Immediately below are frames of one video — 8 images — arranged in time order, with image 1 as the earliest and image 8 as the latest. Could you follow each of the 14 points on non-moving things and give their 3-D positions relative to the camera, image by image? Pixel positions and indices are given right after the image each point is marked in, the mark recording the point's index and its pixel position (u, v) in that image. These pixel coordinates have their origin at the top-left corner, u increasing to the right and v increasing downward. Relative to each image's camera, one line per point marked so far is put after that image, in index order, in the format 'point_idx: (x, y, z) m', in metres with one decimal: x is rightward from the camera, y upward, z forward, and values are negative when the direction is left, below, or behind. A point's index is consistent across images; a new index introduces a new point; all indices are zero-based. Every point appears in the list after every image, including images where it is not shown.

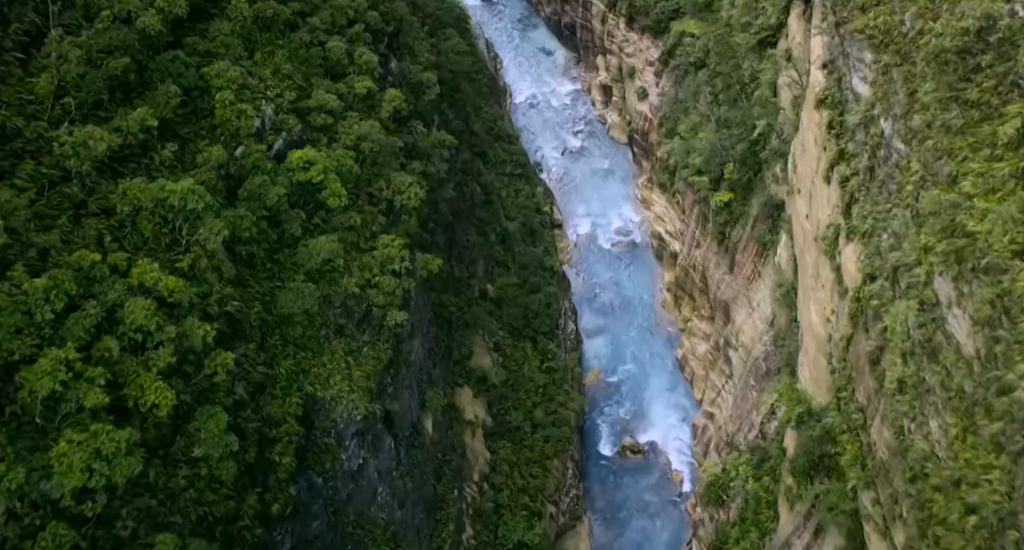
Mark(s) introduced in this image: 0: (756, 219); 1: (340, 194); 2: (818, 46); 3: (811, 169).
0: (+5.6, +1.4, +19.7) m
1: (-2.6, +1.1, +13.0) m
2: (+5.5, +4.0, +15.5) m
3: (+5.3, +1.9, +15.3) m
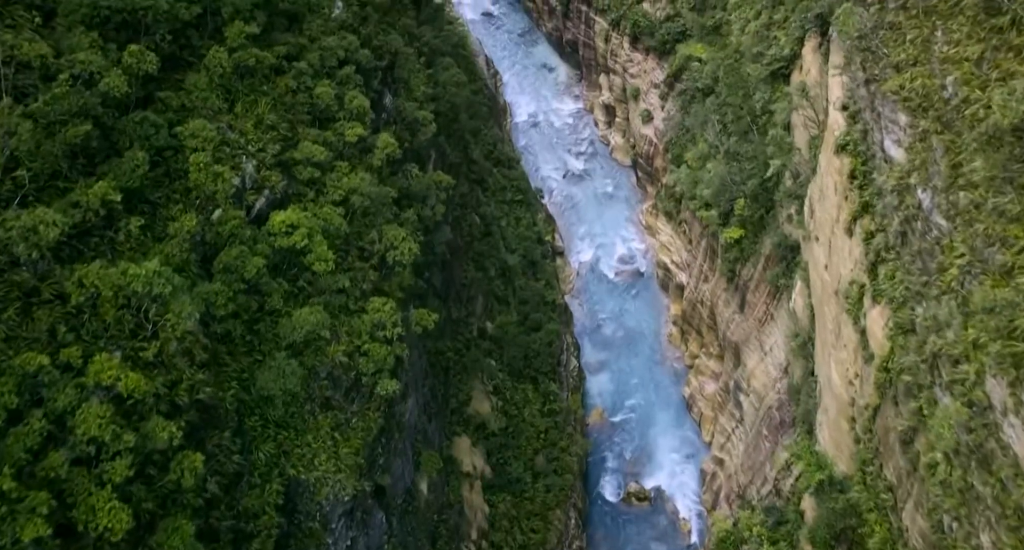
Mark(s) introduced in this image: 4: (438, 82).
0: (+5.6, +0.4, +18.8) m
1: (-2.6, +0.2, +12.1) m
2: (+5.5, +3.1, +14.6) m
3: (+5.3, +1.0, +14.4) m
4: (-1.7, +4.4, +19.5) m
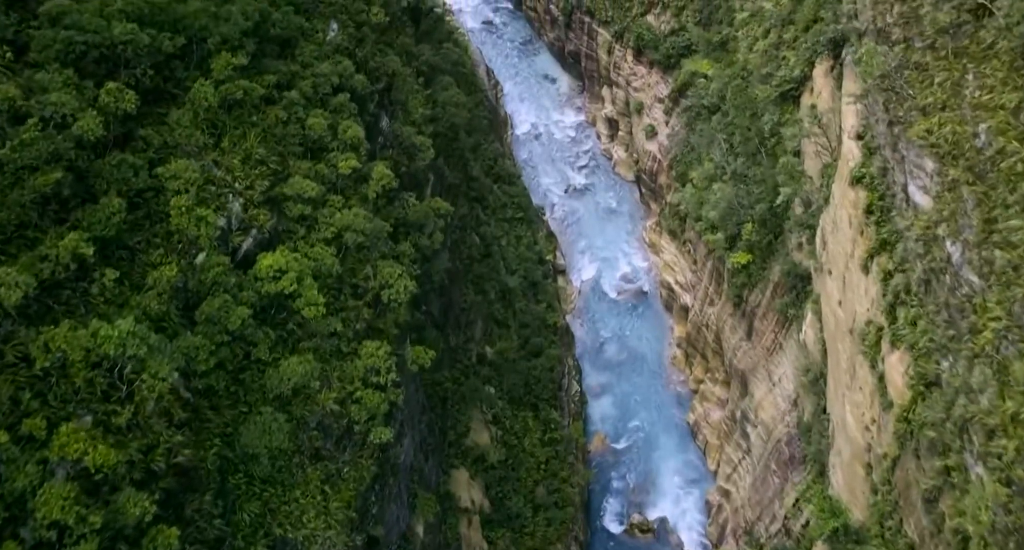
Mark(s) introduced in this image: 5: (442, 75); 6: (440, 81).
0: (+5.6, -0.2, +18.2) m
1: (-2.6, -0.4, +11.5) m
2: (+5.6, +2.5, +14.0) m
3: (+5.3, +0.4, +13.8) m
4: (-1.7, +3.8, +18.9) m
5: (-1.6, +4.6, +19.9) m
6: (-1.6, +4.4, +19.5) m
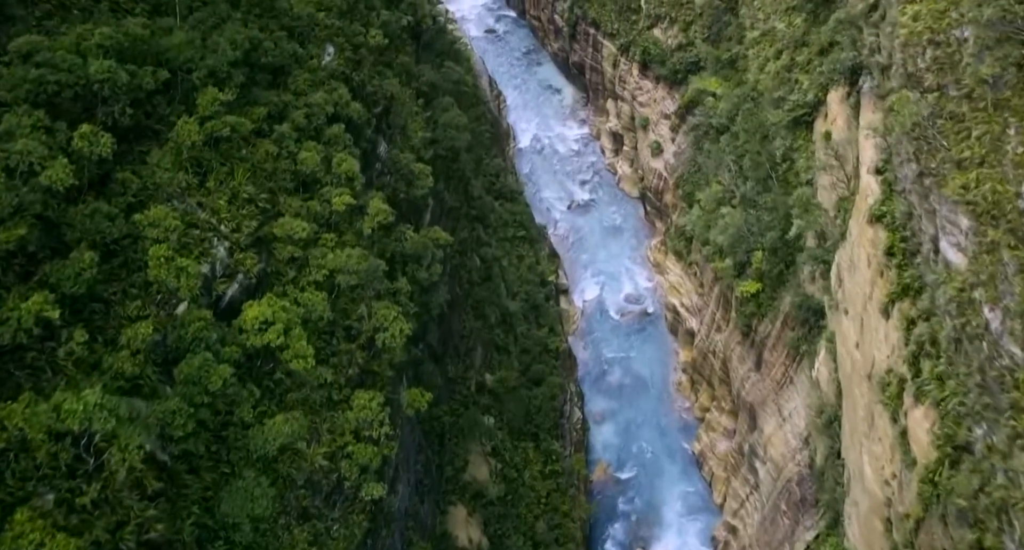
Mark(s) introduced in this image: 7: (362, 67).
0: (+5.6, -0.8, +17.6) m
1: (-2.6, -0.9, +10.9) m
2: (+5.6, +1.9, +13.4) m
3: (+5.4, -0.3, +13.2) m
4: (-1.6, +3.2, +18.3) m
5: (-1.5, +4.0, +19.3) m
6: (-1.6, +3.9, +18.9) m
7: (-2.6, +3.7, +15.2) m
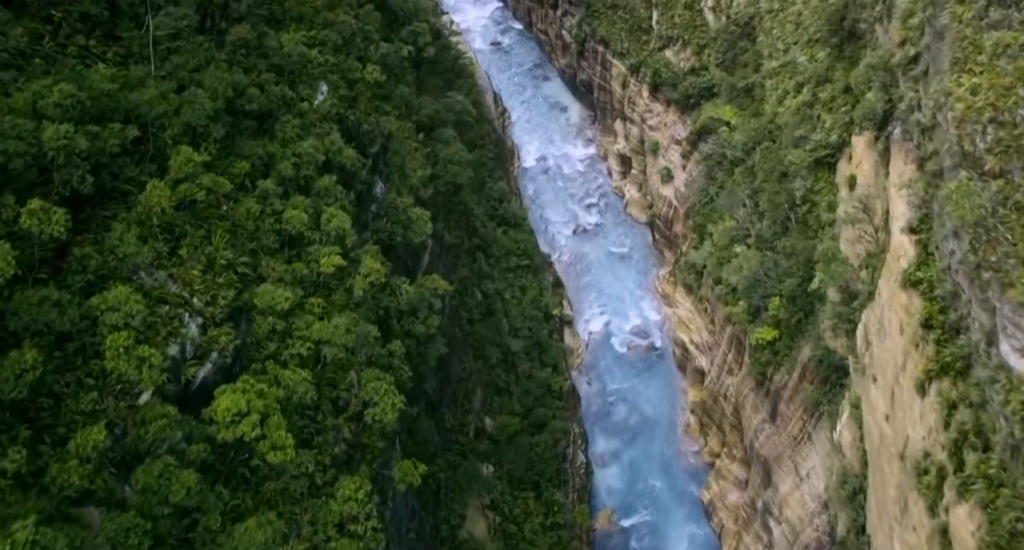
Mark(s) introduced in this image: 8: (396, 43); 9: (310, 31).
0: (+5.6, -1.8, +16.6) m
1: (-2.6, -1.8, +9.9) m
2: (+5.7, +0.9, +12.4) m
3: (+5.4, -1.2, +12.2) m
4: (-1.5, +2.3, +17.3) m
5: (-1.4, +3.2, +18.3) m
6: (-1.5, +3.0, +17.9) m
7: (-2.5, +2.8, +14.2) m
8: (-2.2, +4.5, +16.7) m
9: (-3.2, +3.9, +13.8) m
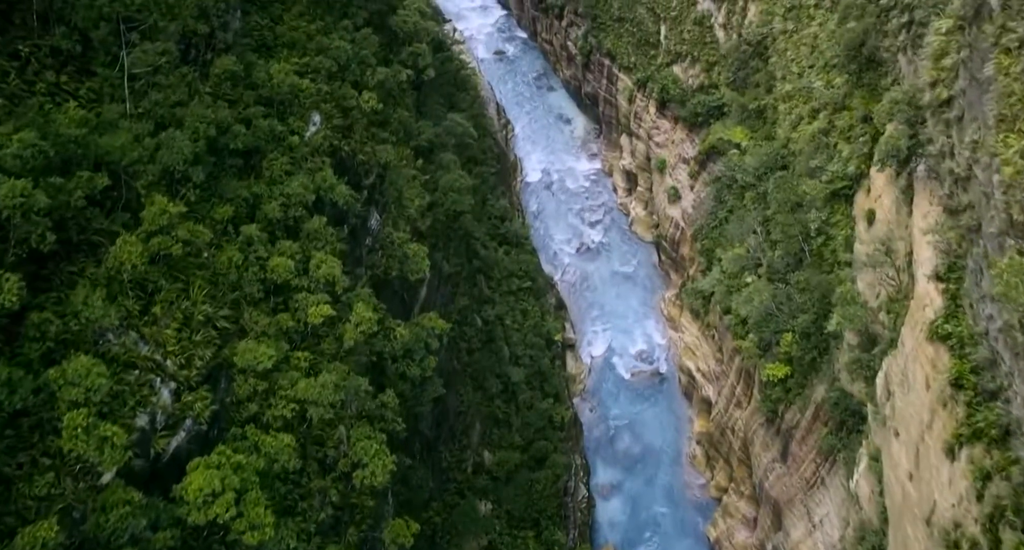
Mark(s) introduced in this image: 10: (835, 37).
0: (+5.7, -2.5, +15.8) m
1: (-2.6, -2.4, +9.2) m
2: (+5.7, +0.3, +11.6) m
3: (+5.4, -1.9, +11.5) m
4: (-1.4, +1.7, +16.6) m
5: (-1.4, +2.5, +17.6) m
6: (-1.4, +2.4, +17.2) m
7: (-2.5, +2.2, +13.5) m
8: (-2.2, +3.9, +16.0) m
9: (-3.2, +3.3, +13.1) m
10: (+6.7, +5.0, +18.0) m
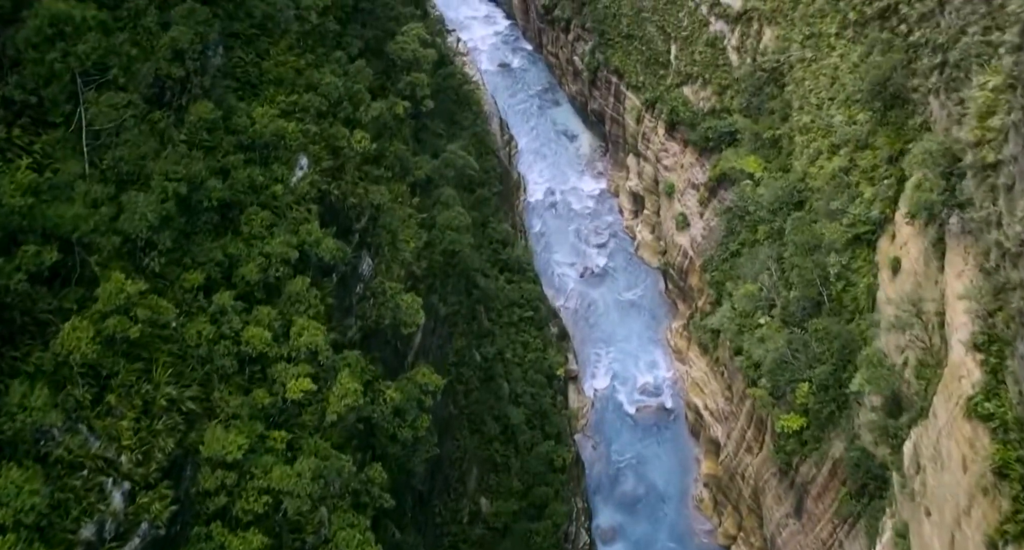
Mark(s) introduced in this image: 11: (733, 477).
0: (+5.6, -3.3, +14.9) m
1: (-2.6, -3.1, +8.3) m
2: (+5.7, -0.6, +10.7) m
3: (+5.4, -2.8, +10.5) m
4: (-1.4, +0.9, +15.7) m
5: (-1.3, +1.7, +16.7) m
6: (-1.3, +1.6, +16.3) m
7: (-2.5, +1.5, +12.6) m
8: (-2.1, +3.1, +15.1) m
9: (-3.1, +2.5, +12.2) m
10: (+6.8, +4.1, +17.1) m
11: (+5.1, -4.6, +19.8) m
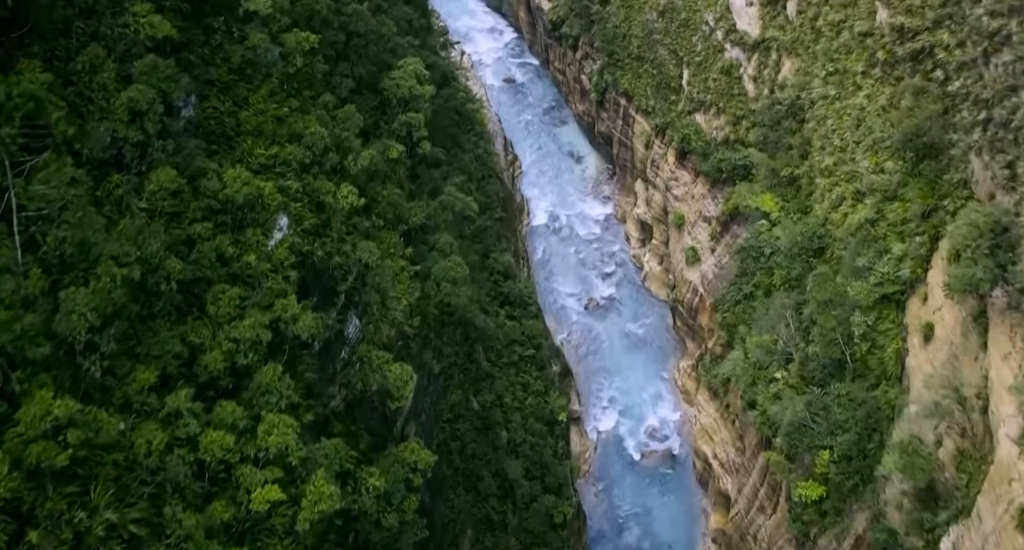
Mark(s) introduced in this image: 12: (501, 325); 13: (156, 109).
0: (+5.6, -4.4, +13.7) m
1: (-2.7, -4.0, +7.2) m
2: (+5.7, -1.6, +9.6) m
3: (+5.3, -3.8, +9.4) m
4: (-1.4, 0.0, +14.6) m
5: (-1.3, +0.8, +15.6) m
6: (-1.3, +0.7, +15.2) m
7: (-2.5, +0.6, +11.5) m
8: (-2.1, +2.2, +14.0) m
9: (-3.1, +1.7, +11.1) m
10: (+6.9, +3.0, +15.9) m
11: (+5.0, -5.6, +18.6) m
12: (-0.2, -1.4, +20.2) m
13: (-4.0, +2.0, +9.9) m
